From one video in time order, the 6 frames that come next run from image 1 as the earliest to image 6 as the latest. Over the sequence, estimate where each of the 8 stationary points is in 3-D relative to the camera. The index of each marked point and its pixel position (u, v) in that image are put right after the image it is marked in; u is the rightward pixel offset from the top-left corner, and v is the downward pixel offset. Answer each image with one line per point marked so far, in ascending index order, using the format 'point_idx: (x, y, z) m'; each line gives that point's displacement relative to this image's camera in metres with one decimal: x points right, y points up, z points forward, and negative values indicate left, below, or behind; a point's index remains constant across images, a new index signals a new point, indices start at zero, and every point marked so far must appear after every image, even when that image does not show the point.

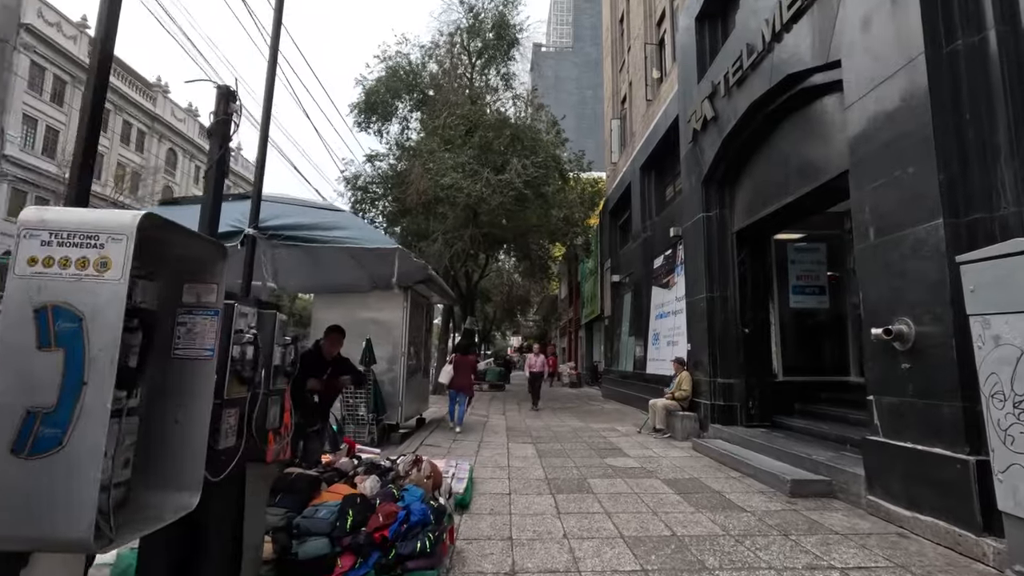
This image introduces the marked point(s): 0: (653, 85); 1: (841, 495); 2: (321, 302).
0: (+4.0, +5.7, +15.1) m
1: (+3.3, -2.1, +5.4) m
2: (-3.5, -0.2, +9.7) m
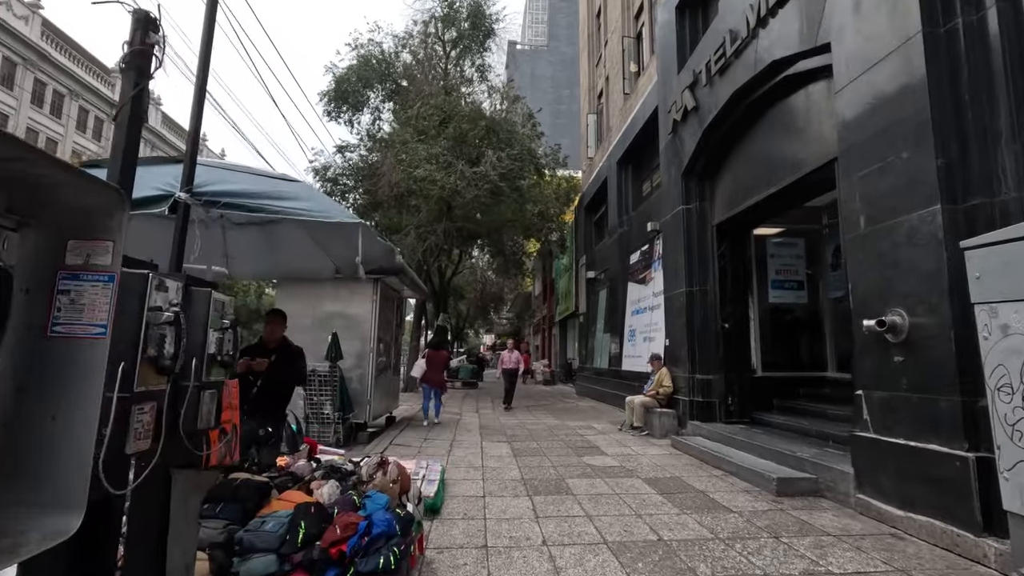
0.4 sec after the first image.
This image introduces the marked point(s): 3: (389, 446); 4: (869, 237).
0: (+3.3, +5.9, +14.9) m
1: (+3.1, -2.0, +5.2) m
2: (-3.9, -0.1, +9.2) m
3: (-1.9, -2.4, +8.2) m
4: (+3.2, +0.5, +4.8) m
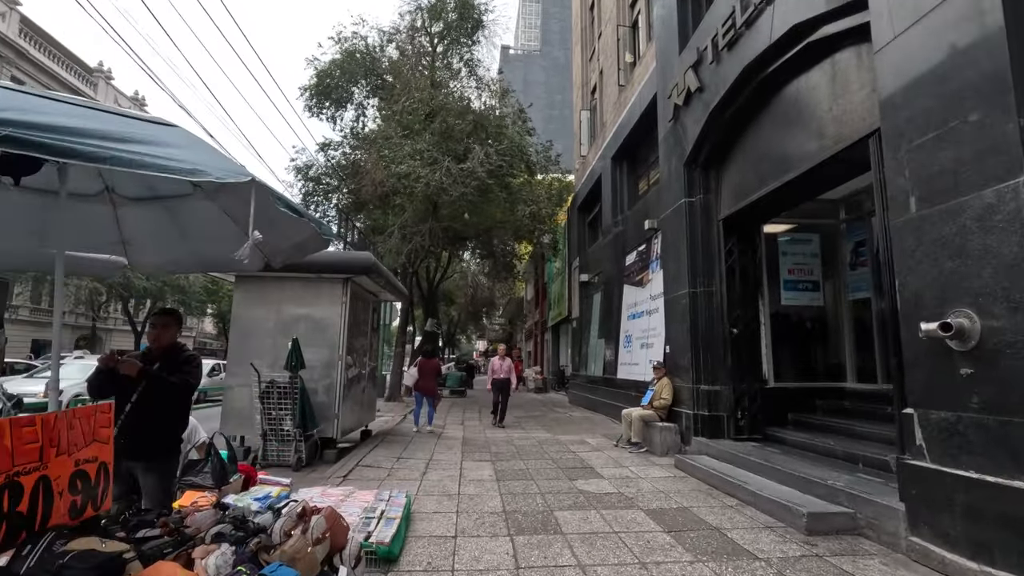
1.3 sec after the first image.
0: (+3.0, +5.8, +14.1) m
1: (+2.9, -2.0, +4.3) m
2: (-4.2, -0.1, +8.2) m
3: (-2.1, -2.4, +7.2) m
4: (+3.0, +0.5, +3.9) m
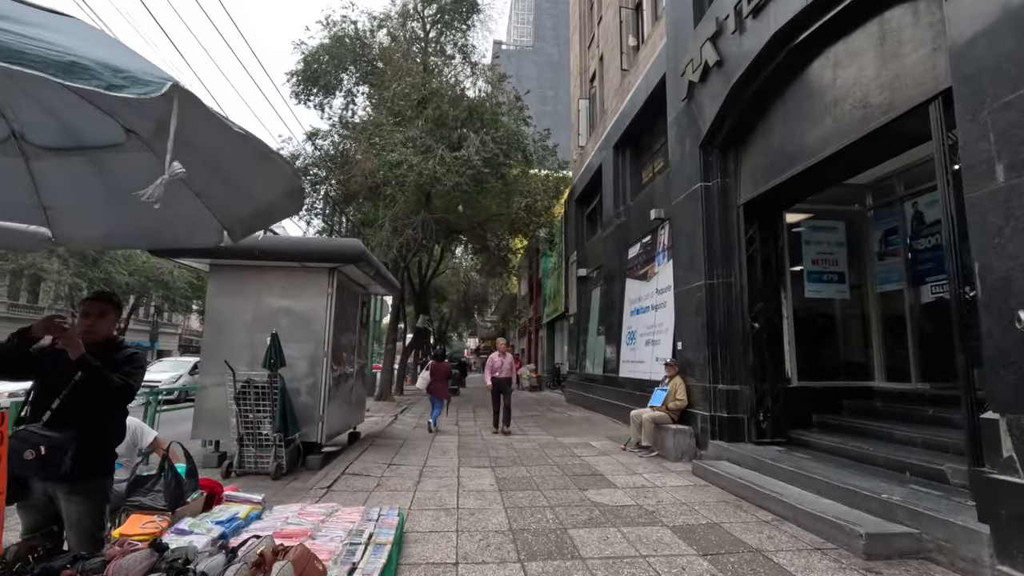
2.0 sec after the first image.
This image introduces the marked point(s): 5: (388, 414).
0: (+2.9, +5.9, +13.5) m
1: (+3.0, -1.9, +3.7) m
2: (-4.1, 0.0, +7.5) m
3: (-2.1, -2.3, +6.5) m
4: (+3.1, +0.6, +3.3) m
5: (-3.2, -3.2, +13.8) m
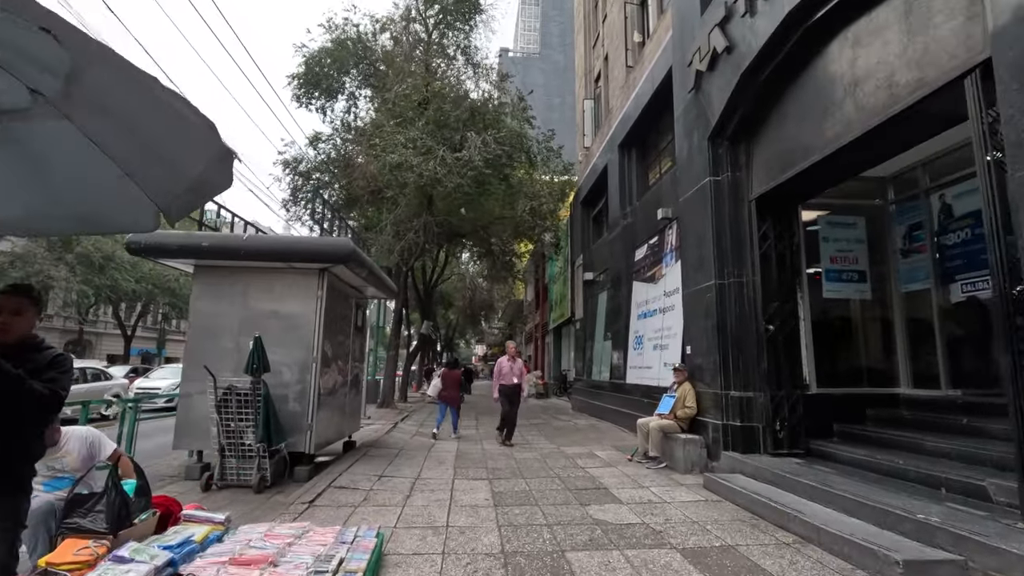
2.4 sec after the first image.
0: (+3.0, +5.8, +13.1) m
1: (+2.9, -1.8, +3.2) m
2: (-4.2, 0.0, +7.2) m
3: (-2.1, -2.3, +6.1) m
4: (+3.0, +0.6, +2.9) m
5: (-3.1, -3.3, +13.4) m
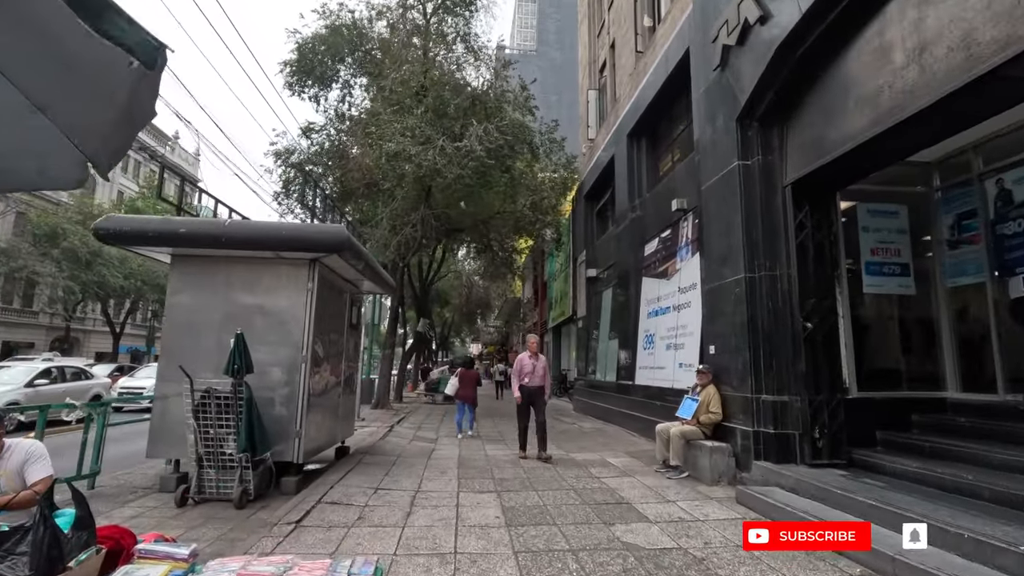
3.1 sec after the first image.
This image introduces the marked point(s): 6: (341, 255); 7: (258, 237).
0: (+3.1, +5.9, +12.5) m
1: (+3.0, -1.7, +2.6) m
2: (-4.0, +0.1, +6.5) m
3: (-2.0, -2.2, +5.5) m
4: (+3.2, +0.7, +2.3) m
5: (-3.1, -3.2, +12.7) m
6: (-2.1, +0.4, +6.5) m
7: (-2.9, +0.6, +6.2) m
